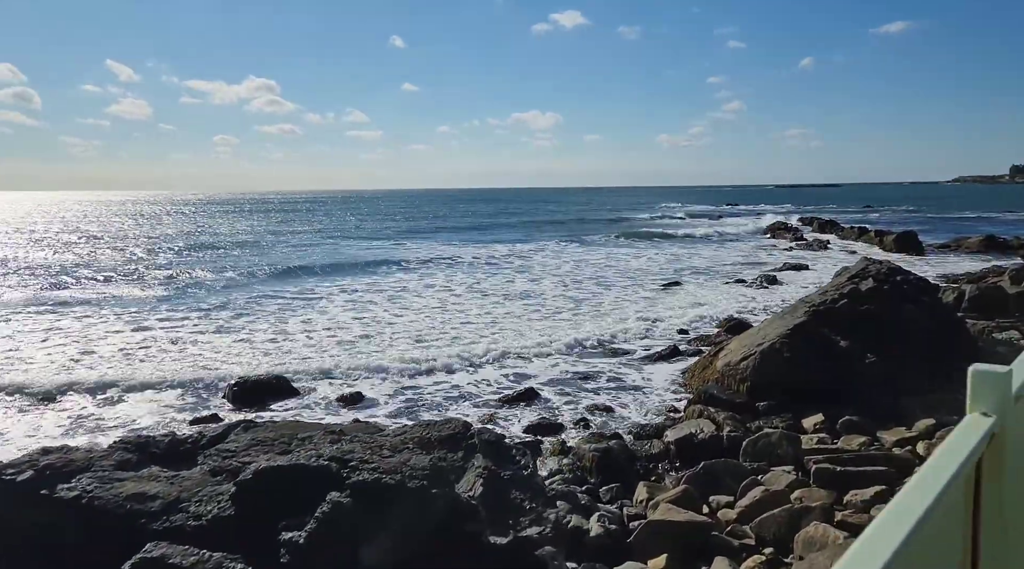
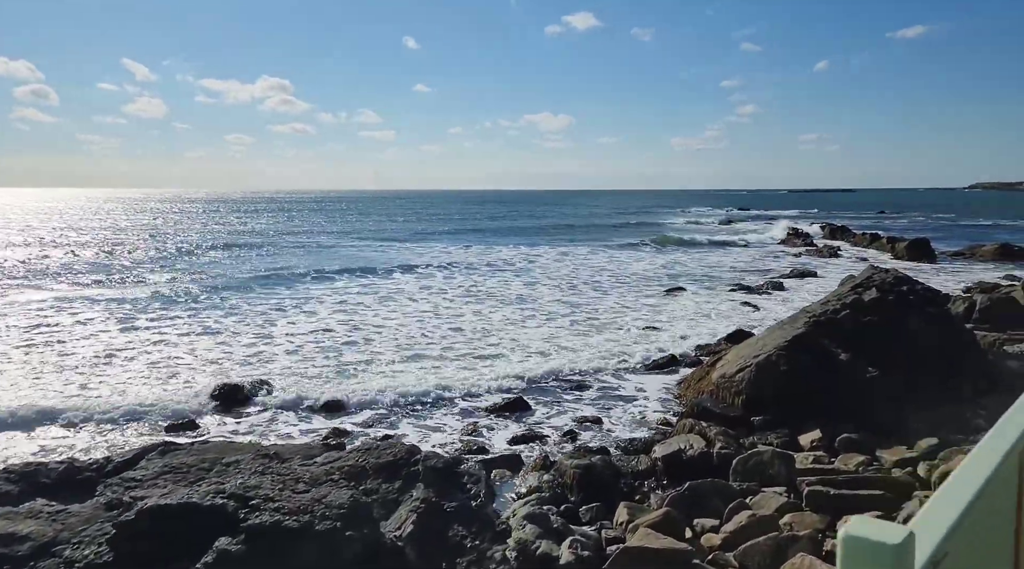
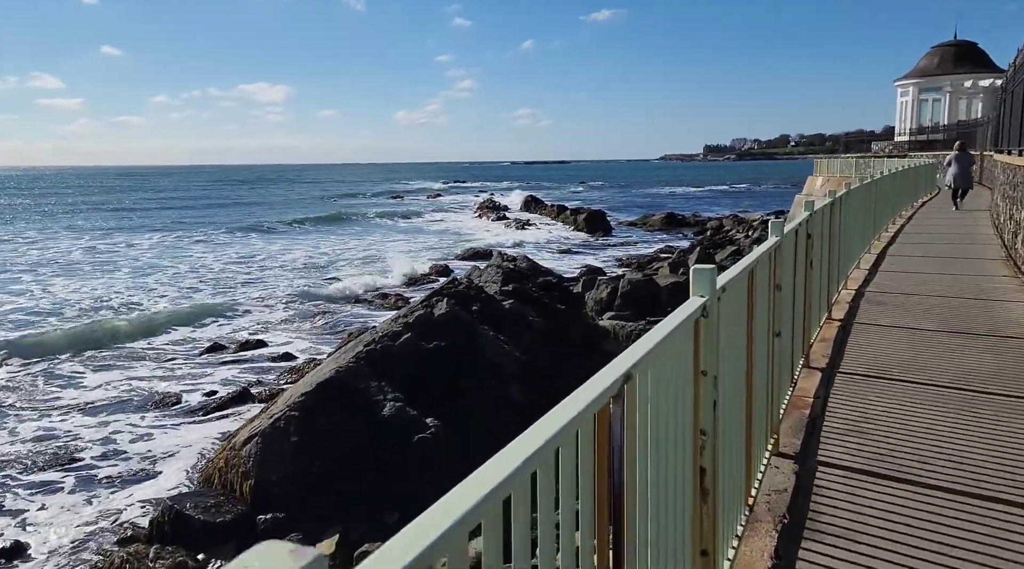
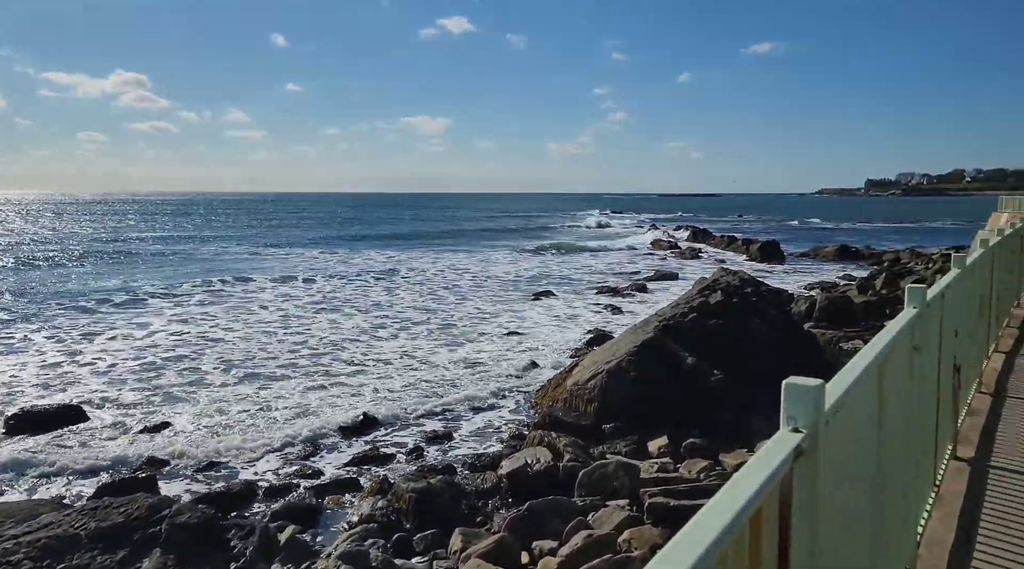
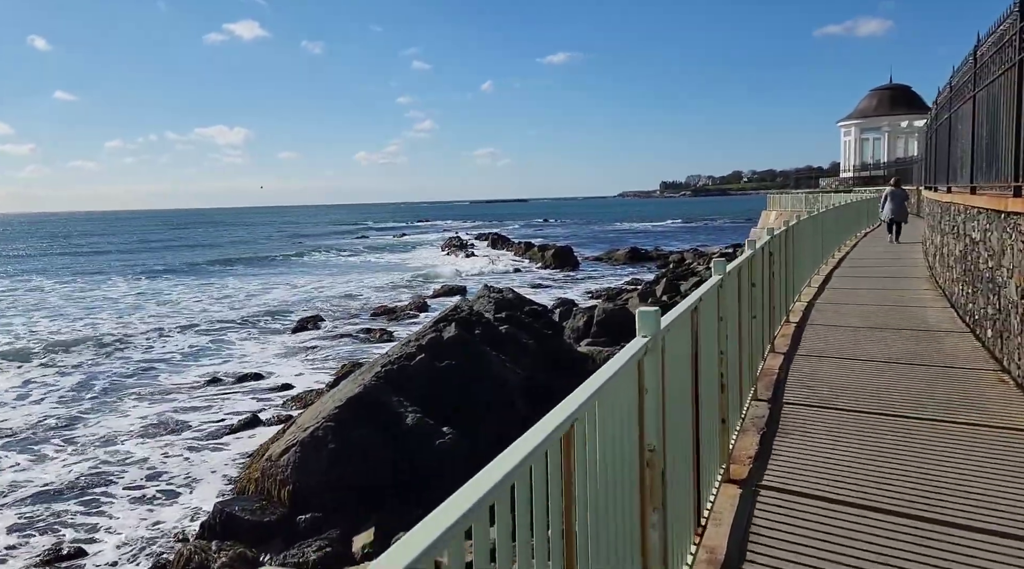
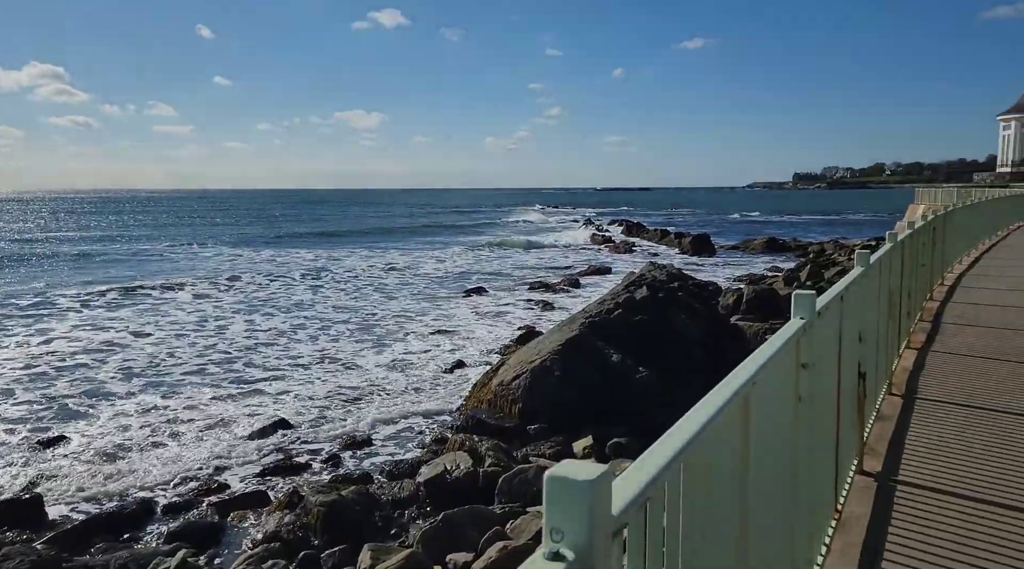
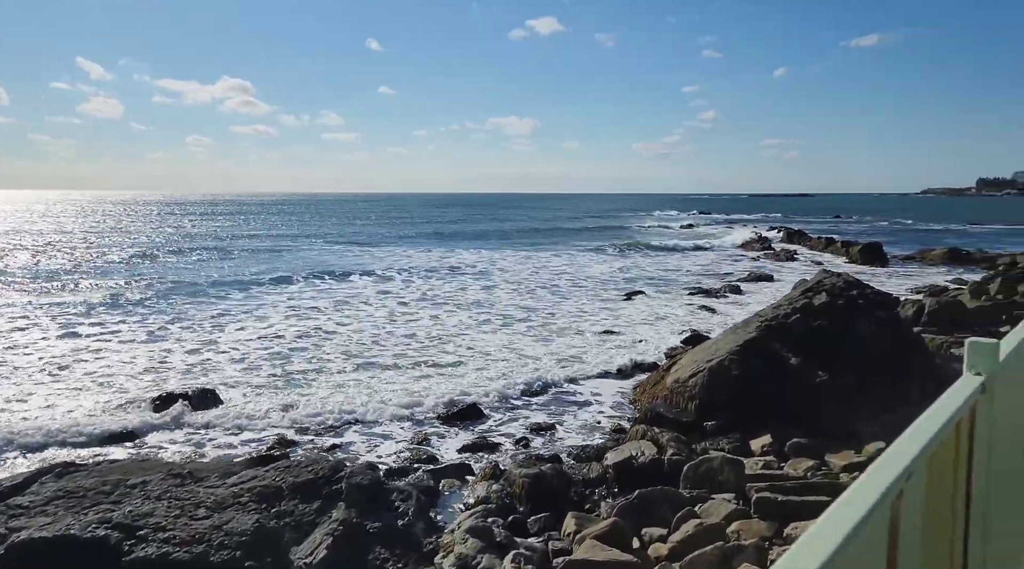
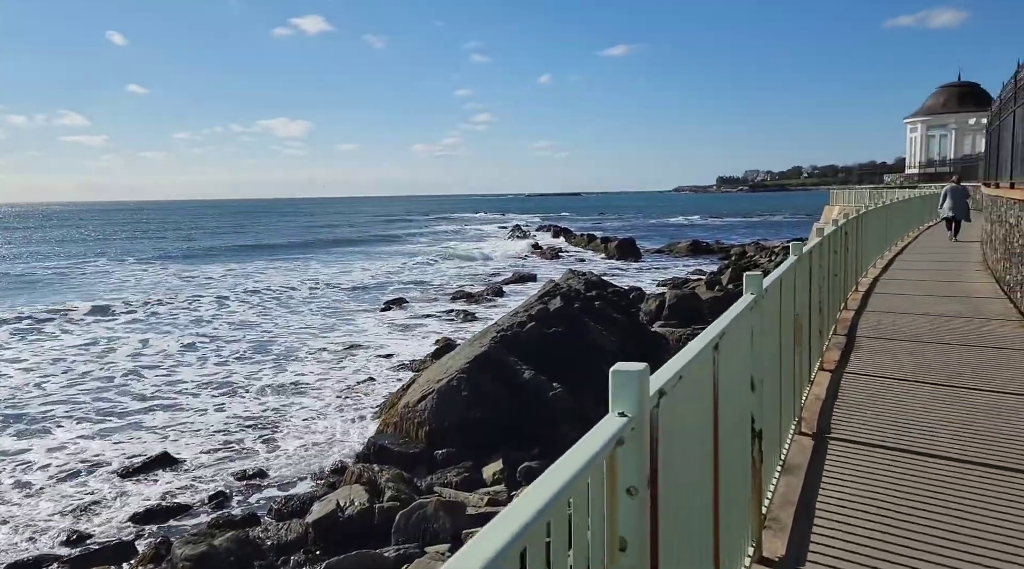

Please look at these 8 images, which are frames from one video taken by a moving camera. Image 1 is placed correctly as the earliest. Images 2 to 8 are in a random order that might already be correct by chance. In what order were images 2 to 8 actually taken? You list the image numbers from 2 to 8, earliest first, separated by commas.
2, 7, 4, 6, 8, 5, 3
